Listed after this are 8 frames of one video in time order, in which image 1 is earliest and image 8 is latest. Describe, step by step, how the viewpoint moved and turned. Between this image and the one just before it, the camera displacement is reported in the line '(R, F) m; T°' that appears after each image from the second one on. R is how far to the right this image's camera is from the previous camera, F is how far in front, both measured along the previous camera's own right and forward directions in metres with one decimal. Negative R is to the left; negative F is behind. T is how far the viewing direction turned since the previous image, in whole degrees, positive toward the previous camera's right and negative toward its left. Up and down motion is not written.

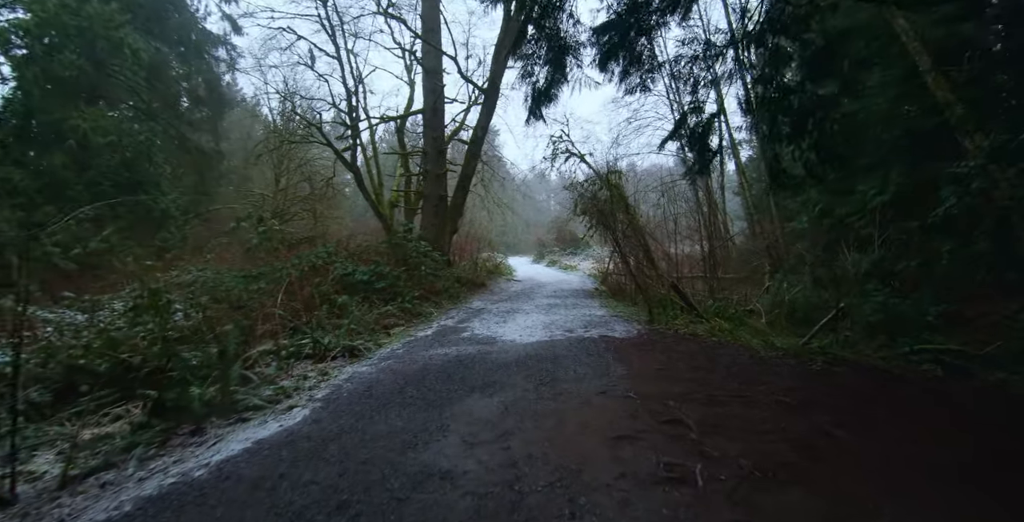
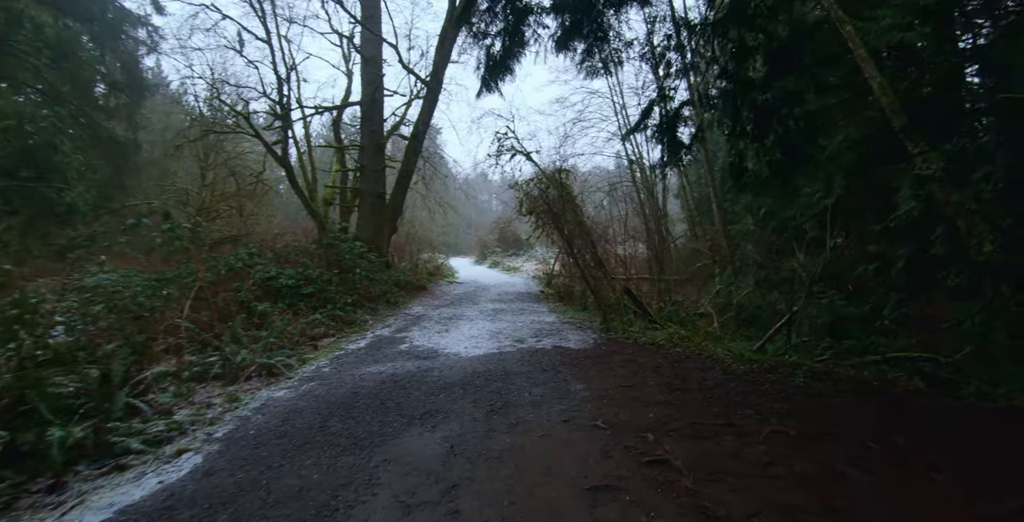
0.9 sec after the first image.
(0.0, +0.4) m; +7°
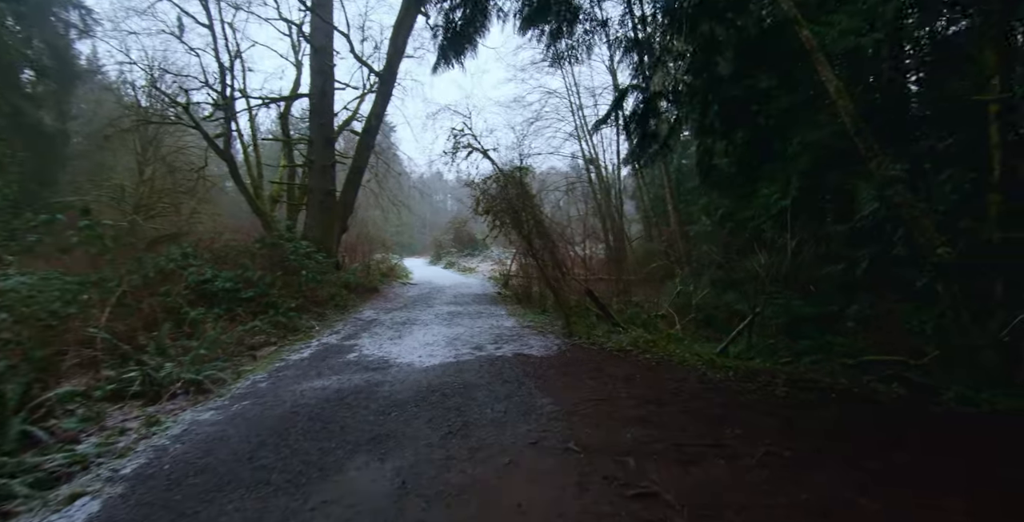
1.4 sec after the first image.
(0.0, +0.2) m; +6°
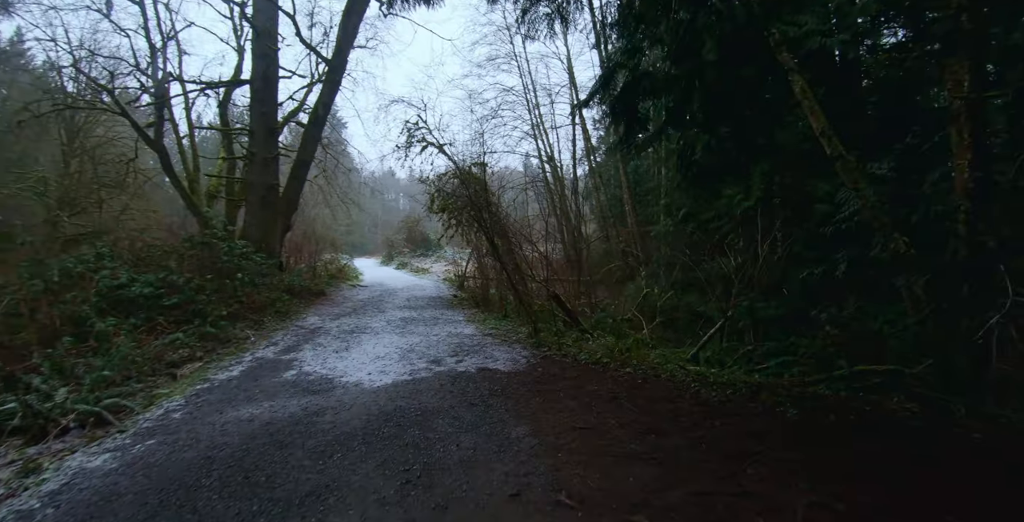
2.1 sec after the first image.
(-0.1, +0.4) m; +6°
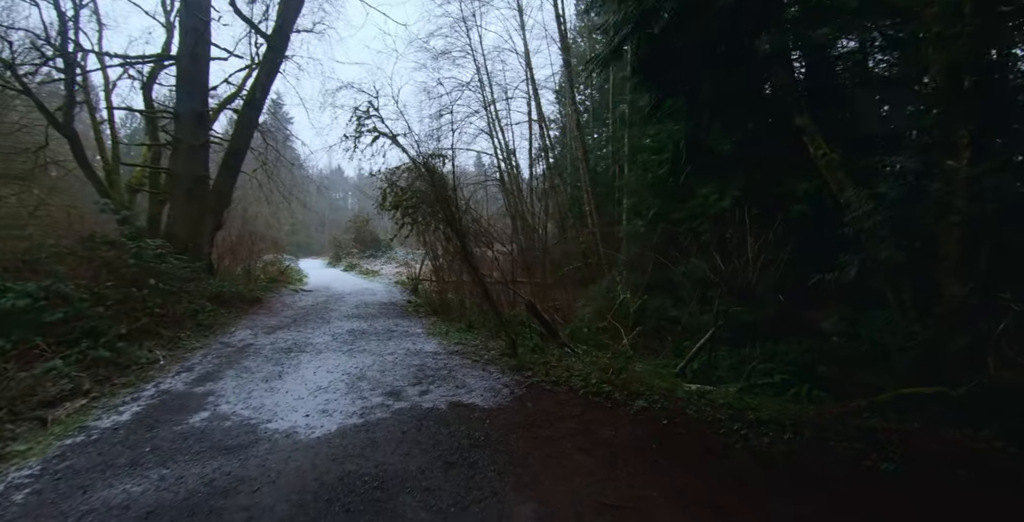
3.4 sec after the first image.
(-0.1, +0.6) m; +6°
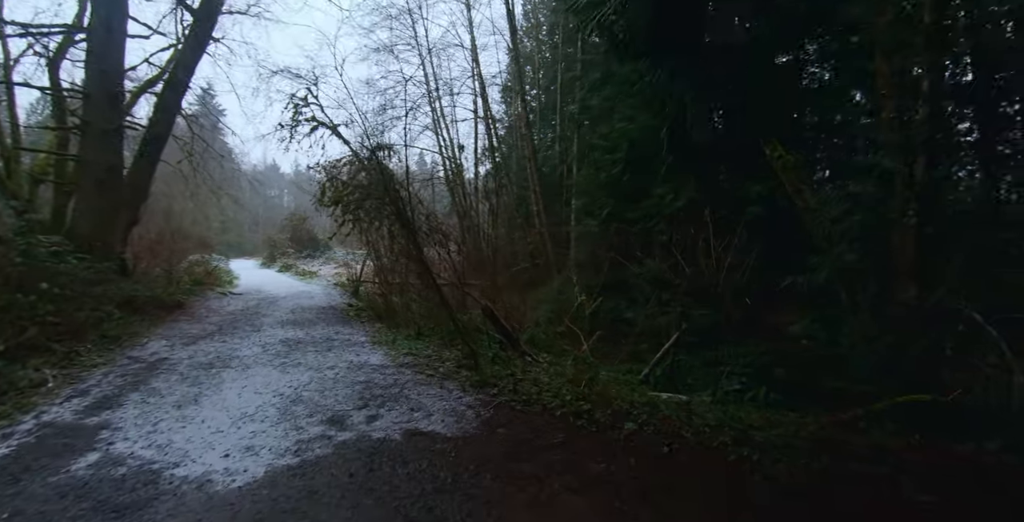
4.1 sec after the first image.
(-0.1, +0.3) m; +7°
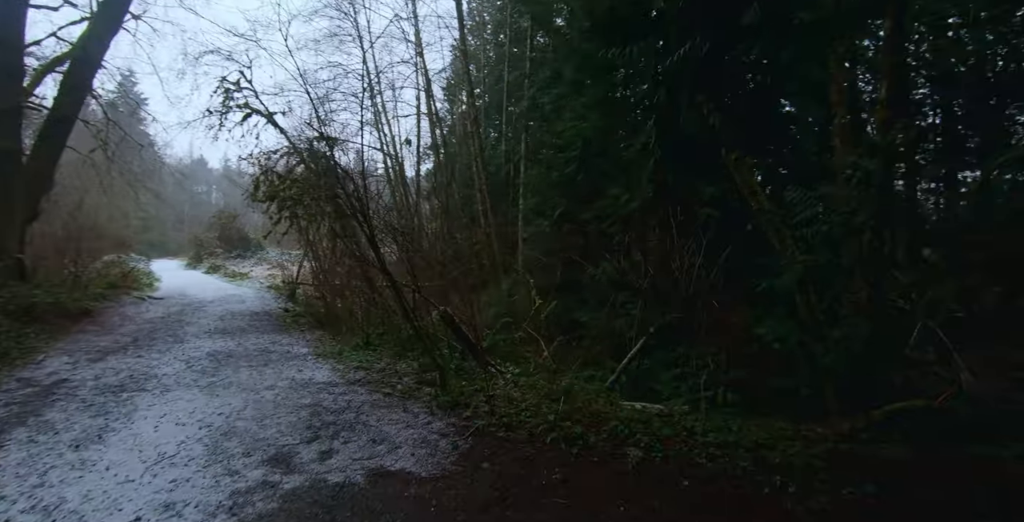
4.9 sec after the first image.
(-0.1, +0.3) m; +7°
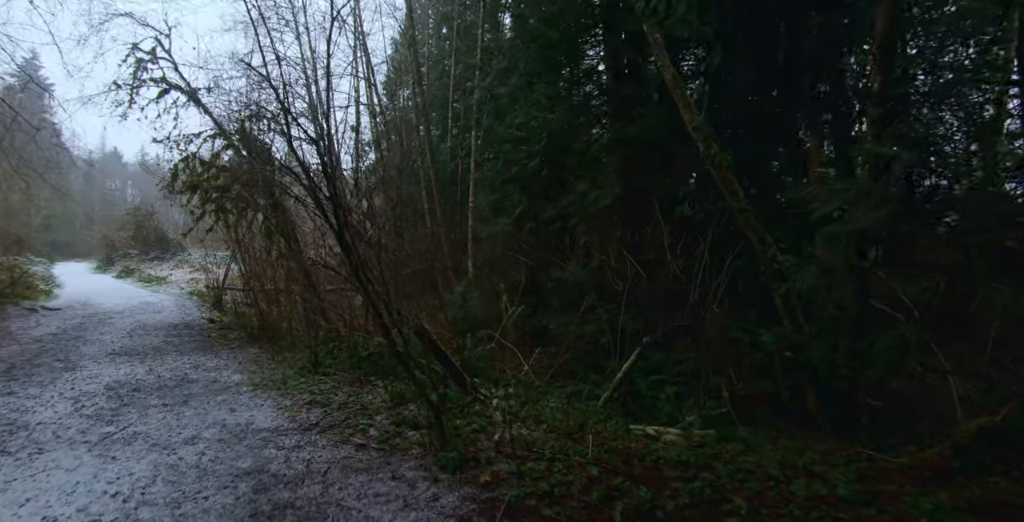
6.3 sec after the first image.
(-0.3, +0.6) m; +7°
